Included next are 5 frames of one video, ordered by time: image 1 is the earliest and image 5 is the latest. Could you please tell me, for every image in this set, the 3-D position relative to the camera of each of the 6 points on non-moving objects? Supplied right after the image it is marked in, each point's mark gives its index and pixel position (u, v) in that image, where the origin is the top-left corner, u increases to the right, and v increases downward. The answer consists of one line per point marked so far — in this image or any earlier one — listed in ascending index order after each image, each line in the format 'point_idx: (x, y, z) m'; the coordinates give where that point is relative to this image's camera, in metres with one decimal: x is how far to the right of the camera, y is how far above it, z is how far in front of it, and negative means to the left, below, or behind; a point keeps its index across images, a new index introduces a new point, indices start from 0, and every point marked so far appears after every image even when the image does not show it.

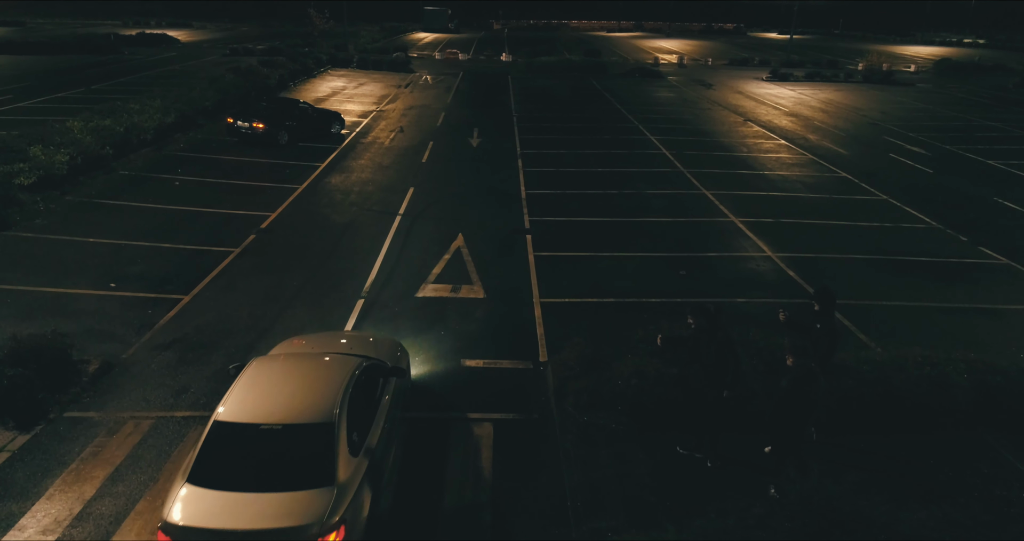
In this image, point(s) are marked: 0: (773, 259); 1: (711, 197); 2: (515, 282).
0: (+4.8, +0.2, +13.2) m
1: (+4.8, +1.8, +17.3) m
2: (0.0, -0.2, +12.2) m
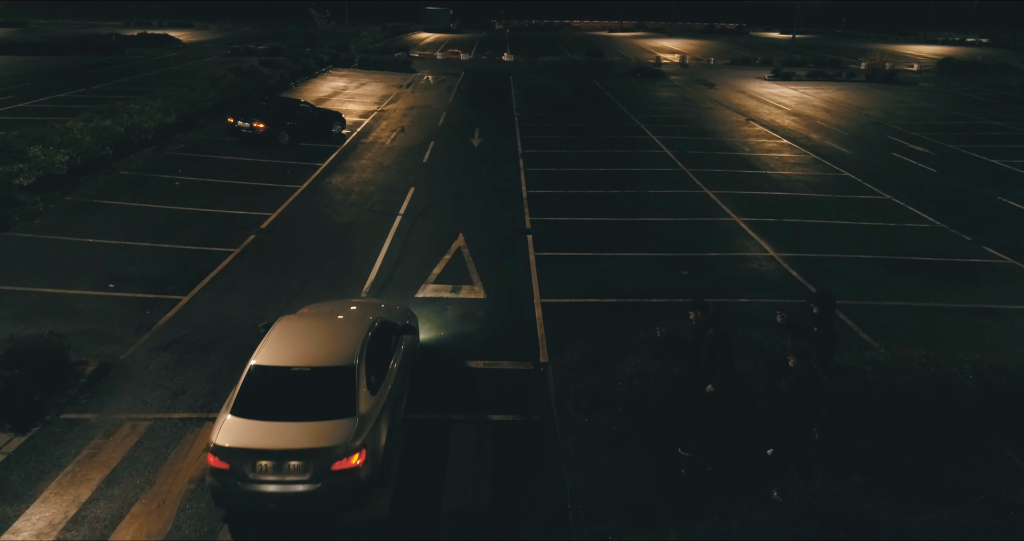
0: (+4.8, +0.2, +13.1) m
1: (+4.8, +1.8, +17.3) m
2: (0.0, -0.2, +12.1) m
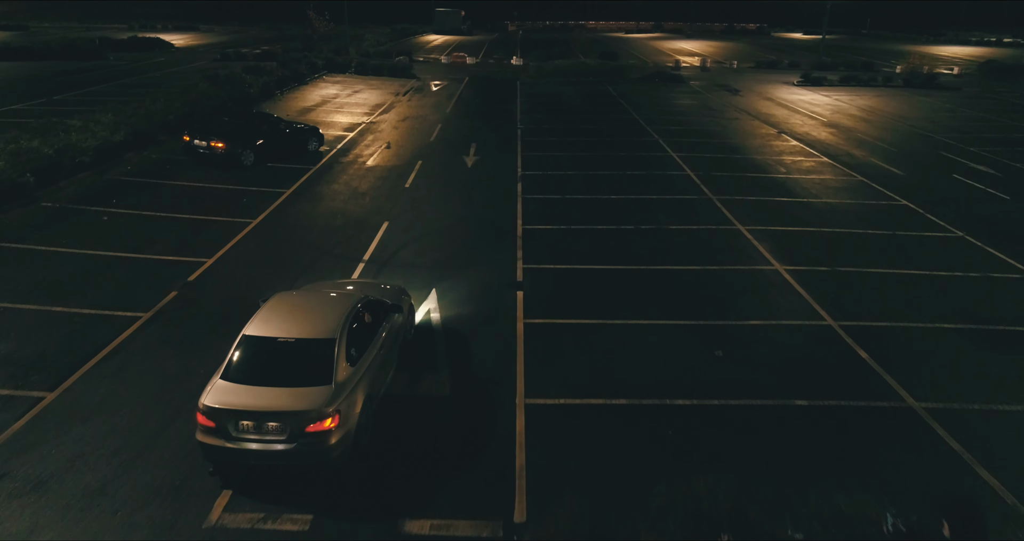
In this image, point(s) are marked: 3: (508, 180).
0: (+4.5, -0.8, +10.2) m
1: (+4.7, +0.7, +14.3) m
2: (-0.2, -1.2, +9.3) m
3: (-0.1, +2.3, +18.5) m
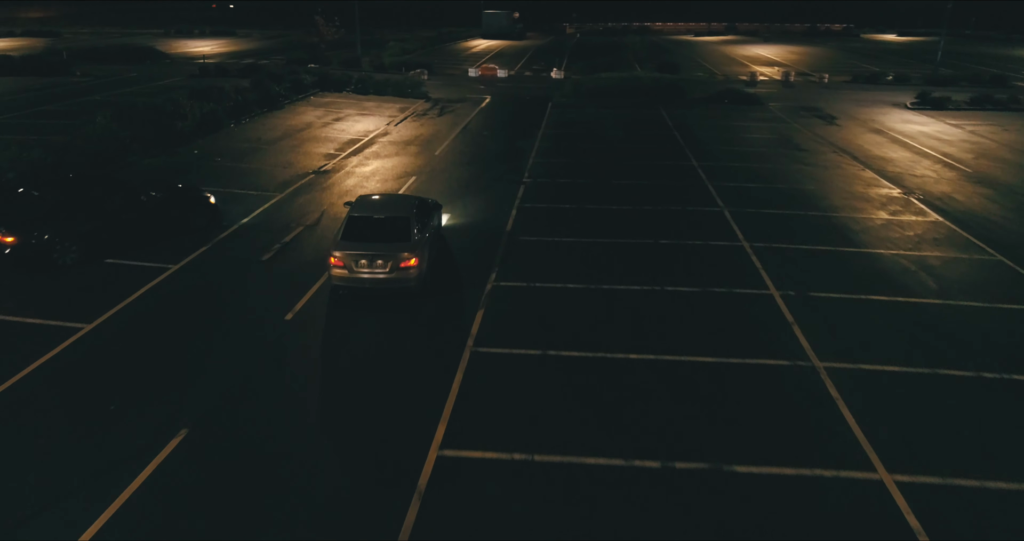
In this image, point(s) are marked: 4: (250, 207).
0: (+3.1, -3.7, +2.6) m
1: (+3.7, -2.2, +6.7) m
2: (-1.7, -4.0, +2.2) m
3: (-0.7, -0.5, +11.4) m
4: (-5.7, +1.5, +16.0) m
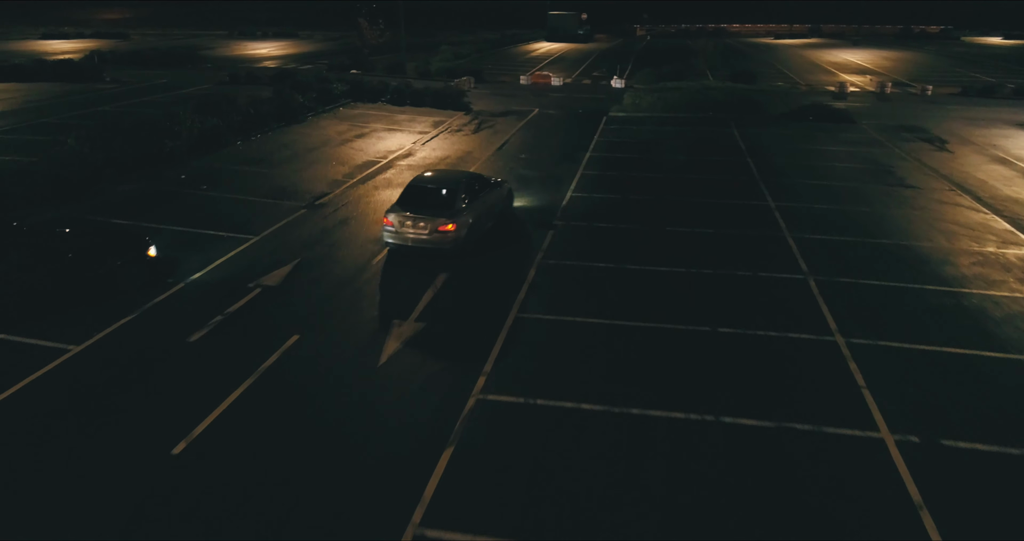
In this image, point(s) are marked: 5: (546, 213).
0: (+2.1, -5.1, -0.9) m
1: (+3.0, -3.5, +3.1) m
2: (-2.8, -5.2, -0.9) m
3: (-0.8, -1.7, +8.1) m
4: (-5.3, +0.4, +13.2) m
5: (+0.9, +1.3, +15.8) m
